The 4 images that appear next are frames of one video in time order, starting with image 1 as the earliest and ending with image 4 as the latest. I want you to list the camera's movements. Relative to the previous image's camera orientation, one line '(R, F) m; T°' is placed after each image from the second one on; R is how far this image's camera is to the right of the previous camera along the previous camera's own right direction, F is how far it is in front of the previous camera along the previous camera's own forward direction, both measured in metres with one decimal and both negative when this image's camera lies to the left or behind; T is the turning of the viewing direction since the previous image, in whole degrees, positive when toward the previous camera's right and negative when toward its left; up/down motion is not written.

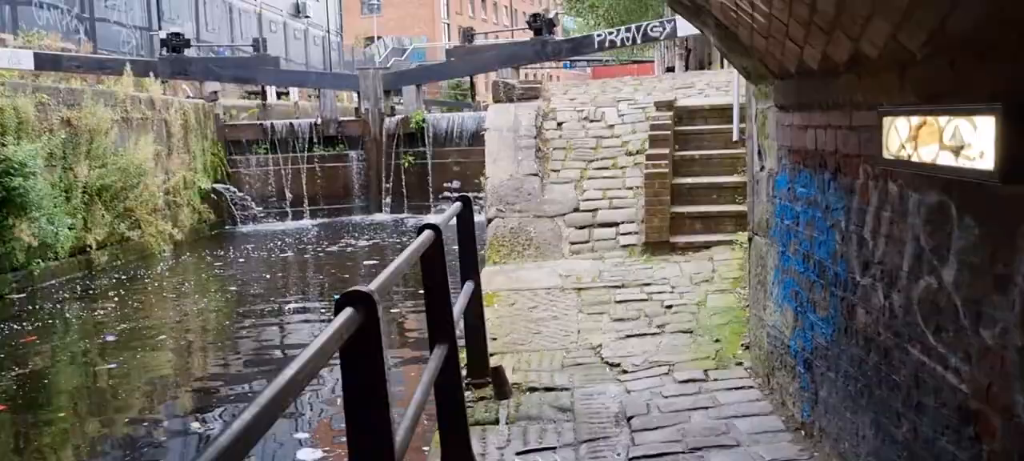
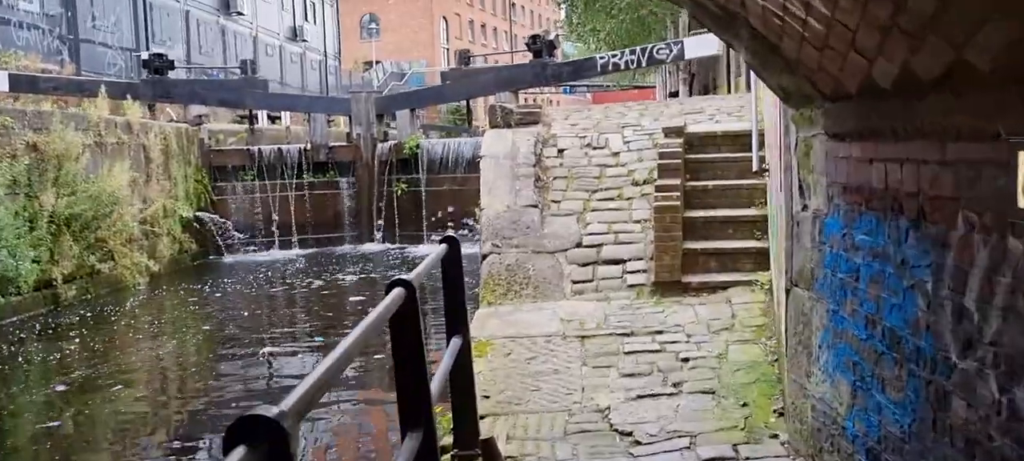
(0.0, +0.7) m; 0°
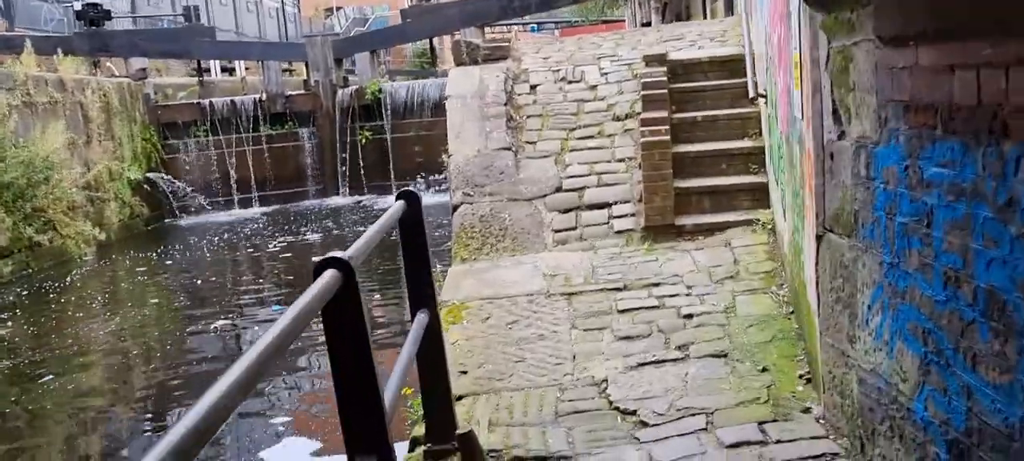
(0.0, +0.7) m; +1°
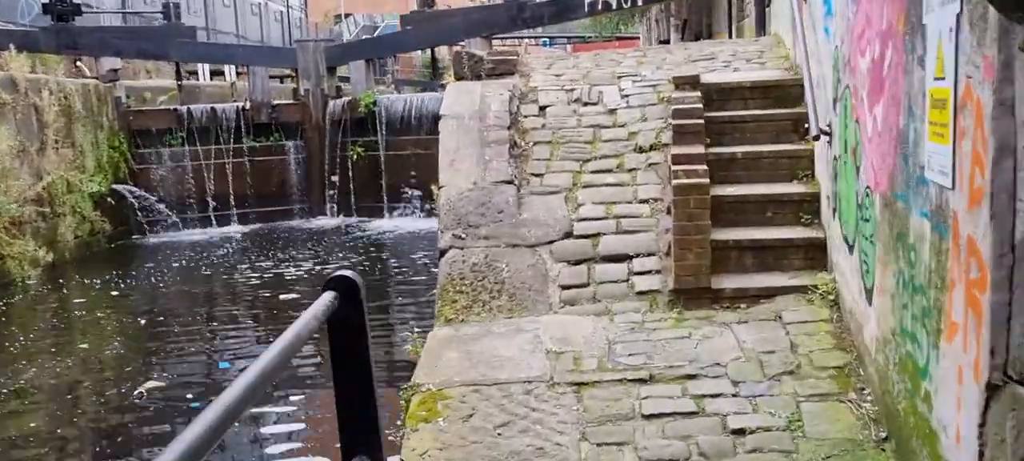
(0.0, +1.2) m; 0°
